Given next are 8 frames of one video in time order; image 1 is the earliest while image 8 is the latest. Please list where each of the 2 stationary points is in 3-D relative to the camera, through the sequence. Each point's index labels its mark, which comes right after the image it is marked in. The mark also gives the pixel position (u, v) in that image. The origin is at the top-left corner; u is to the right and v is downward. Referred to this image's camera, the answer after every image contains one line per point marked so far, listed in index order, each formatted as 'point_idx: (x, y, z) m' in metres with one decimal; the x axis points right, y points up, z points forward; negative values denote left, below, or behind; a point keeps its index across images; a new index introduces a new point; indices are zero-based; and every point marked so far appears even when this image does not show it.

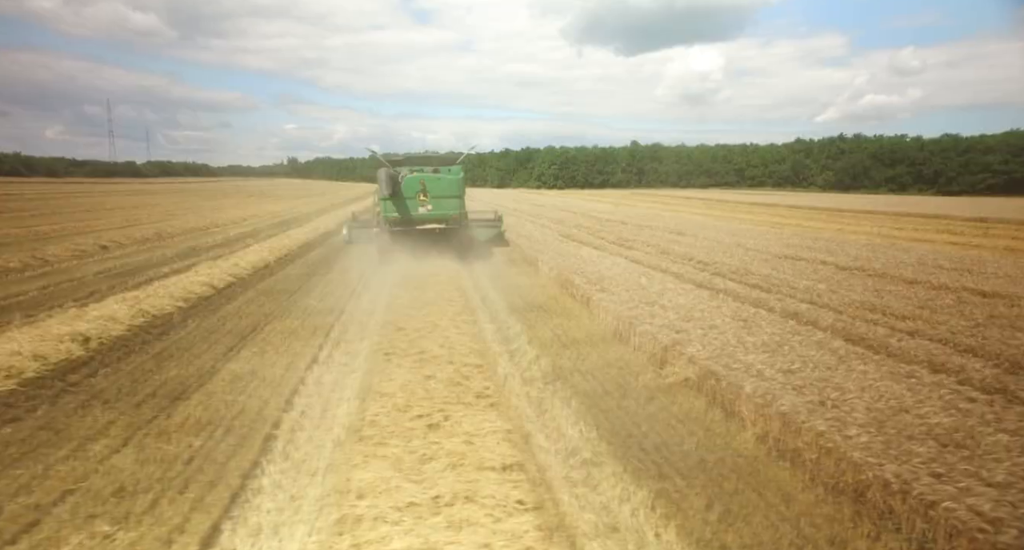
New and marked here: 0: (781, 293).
0: (+5.9, -0.4, +10.5) m
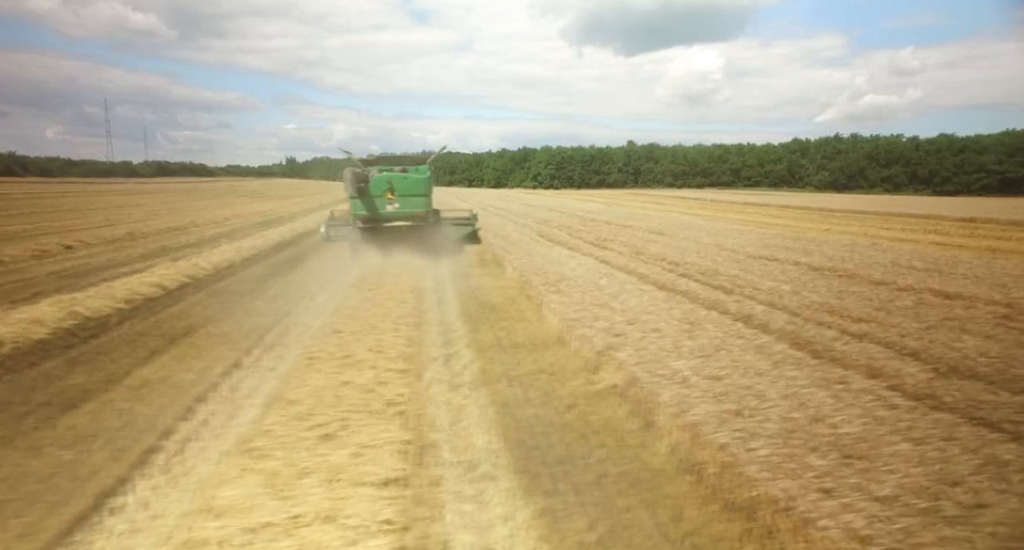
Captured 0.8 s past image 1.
0: (+5.0, -0.4, +10.4) m
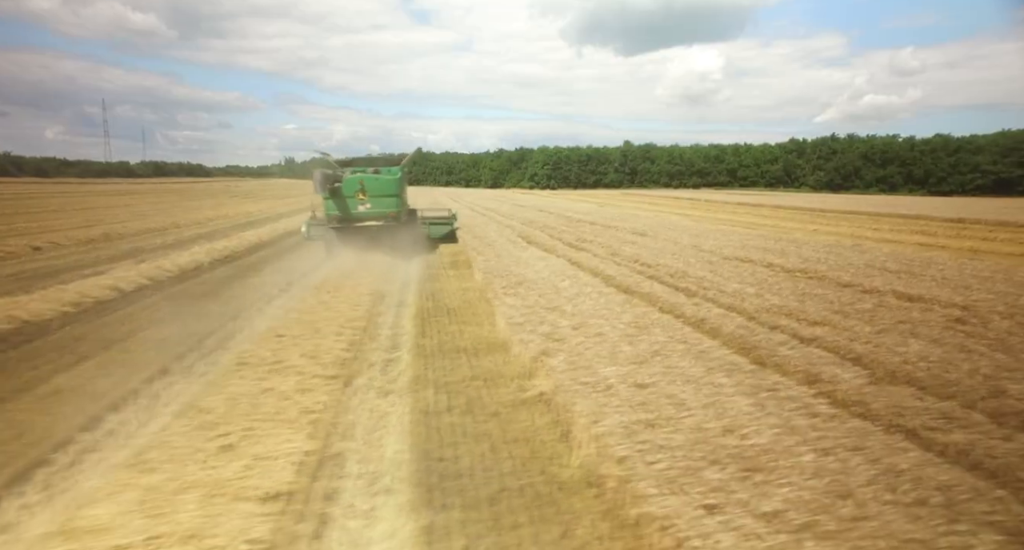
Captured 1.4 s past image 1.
0: (+4.1, -0.4, +10.3) m
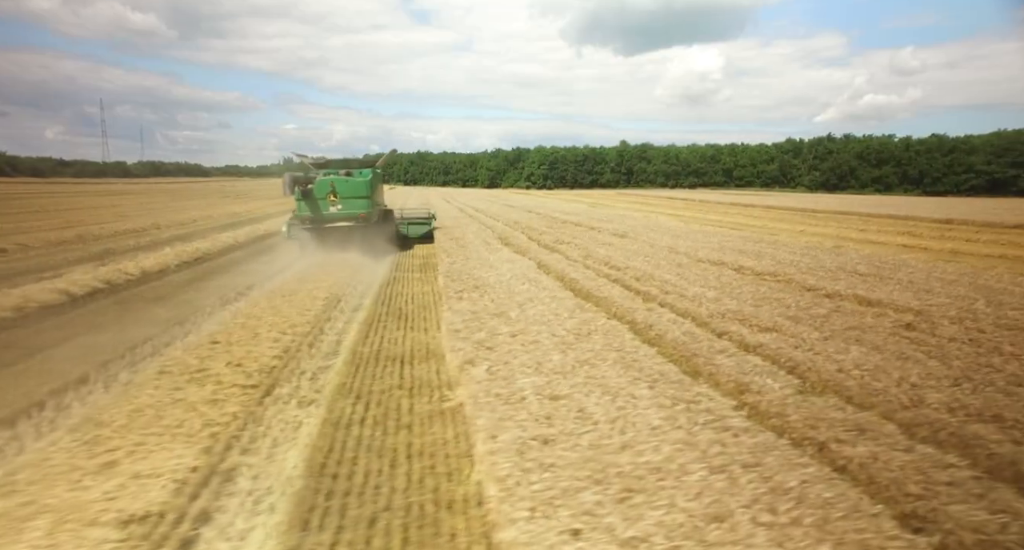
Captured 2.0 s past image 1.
0: (+3.2, -0.5, +10.2) m
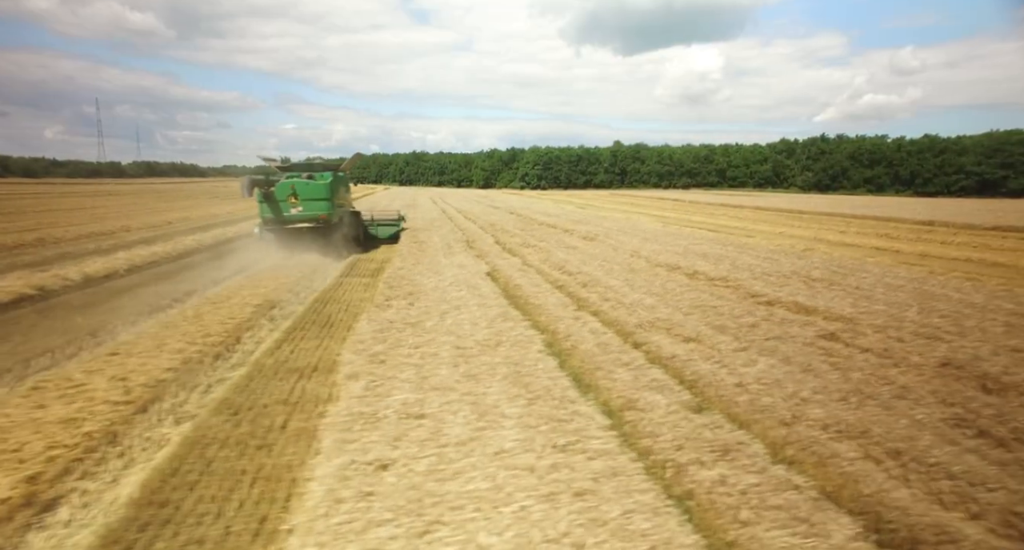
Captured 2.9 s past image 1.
0: (+1.8, -0.7, +10.1) m
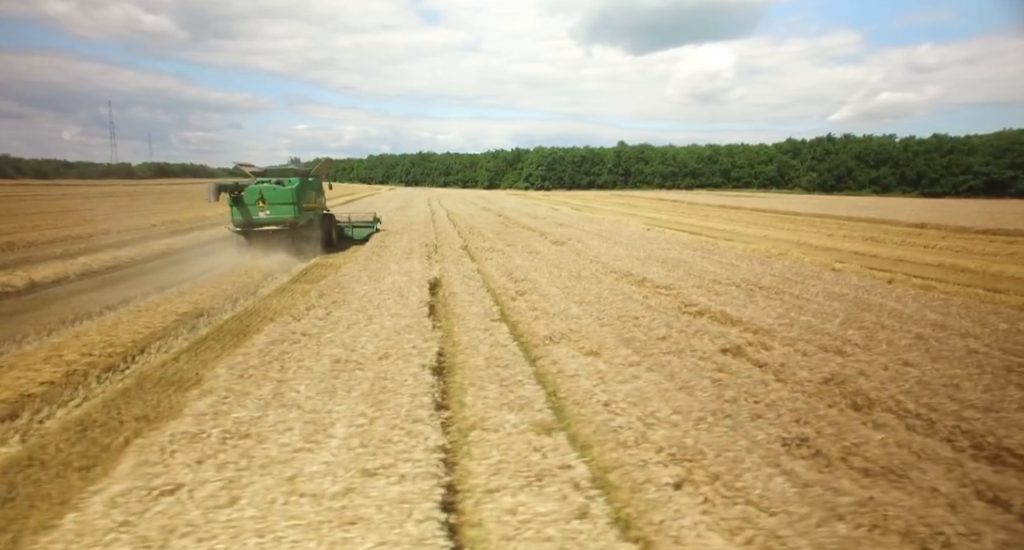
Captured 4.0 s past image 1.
0: (+0.2, -0.9, +10.0) m
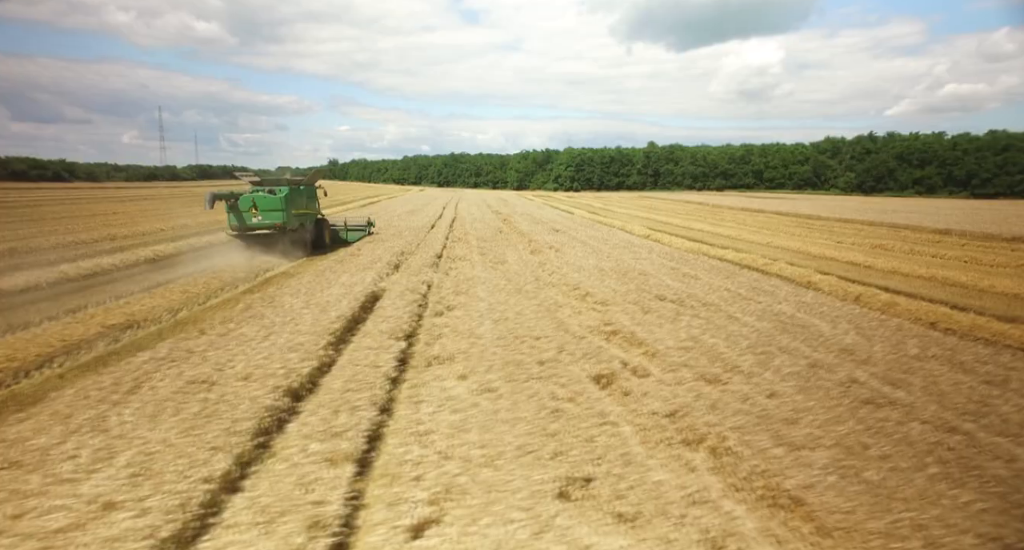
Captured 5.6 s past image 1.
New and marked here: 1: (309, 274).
0: (-1.8, -1.3, +10.1) m
1: (-7.8, 0.0, +17.5) m
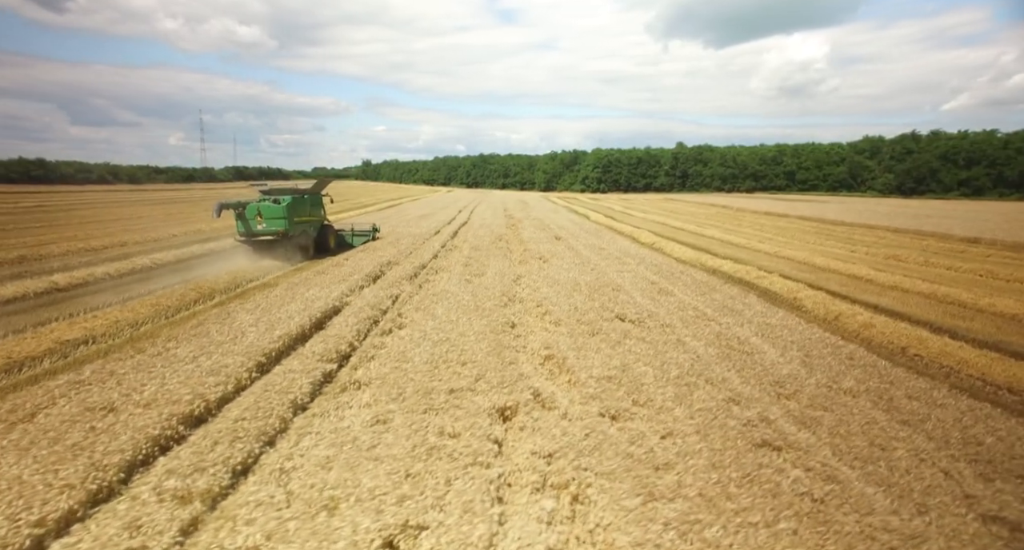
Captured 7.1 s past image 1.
0: (-3.2, -1.7, +10.1) m
1: (-8.9, -0.5, +17.8) m
